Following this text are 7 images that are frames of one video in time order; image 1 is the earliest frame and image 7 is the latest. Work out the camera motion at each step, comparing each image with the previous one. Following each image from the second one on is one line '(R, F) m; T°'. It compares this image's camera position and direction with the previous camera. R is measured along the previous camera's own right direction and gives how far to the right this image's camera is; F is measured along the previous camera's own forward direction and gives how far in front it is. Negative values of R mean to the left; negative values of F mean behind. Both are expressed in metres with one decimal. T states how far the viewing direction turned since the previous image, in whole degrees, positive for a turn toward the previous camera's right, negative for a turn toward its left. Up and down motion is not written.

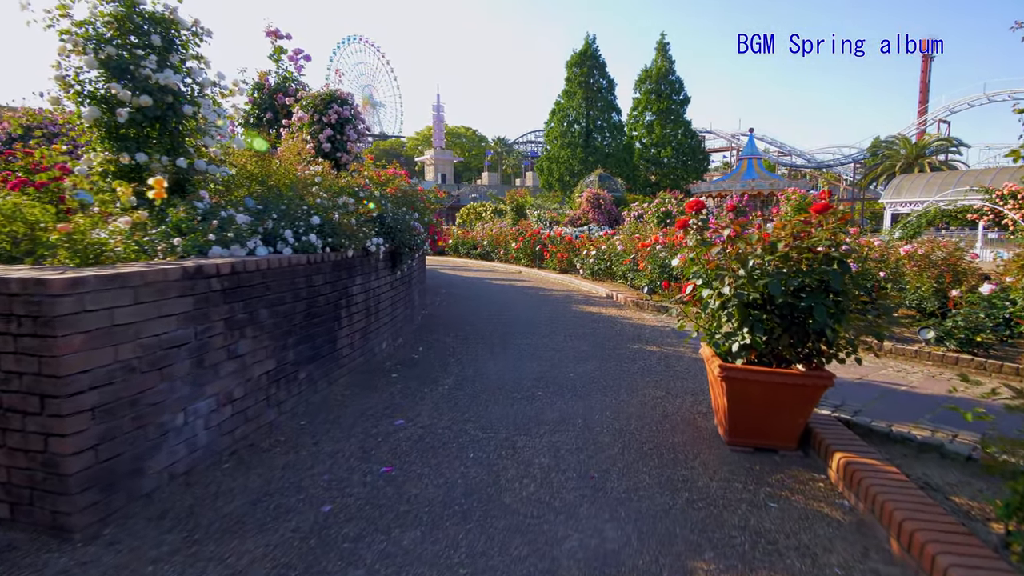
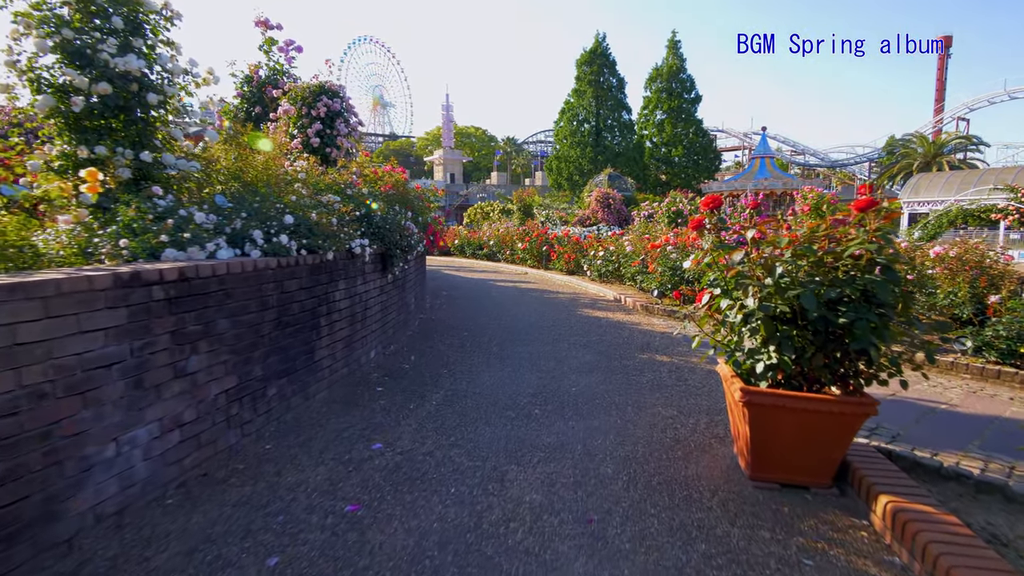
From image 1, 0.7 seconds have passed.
(+0.1, +0.5) m; -1°
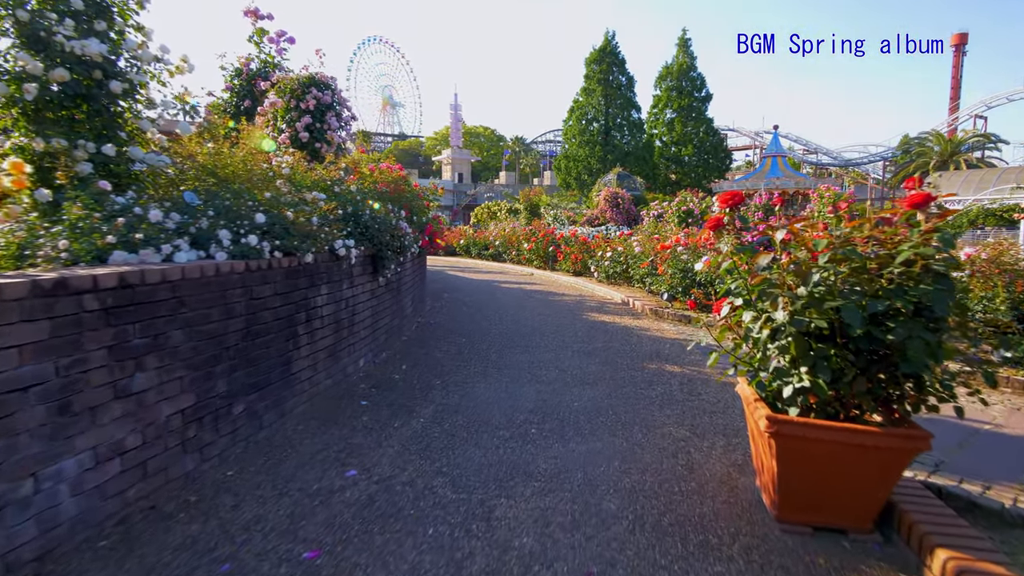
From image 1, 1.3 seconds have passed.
(+0.1, +0.4) m; -1°
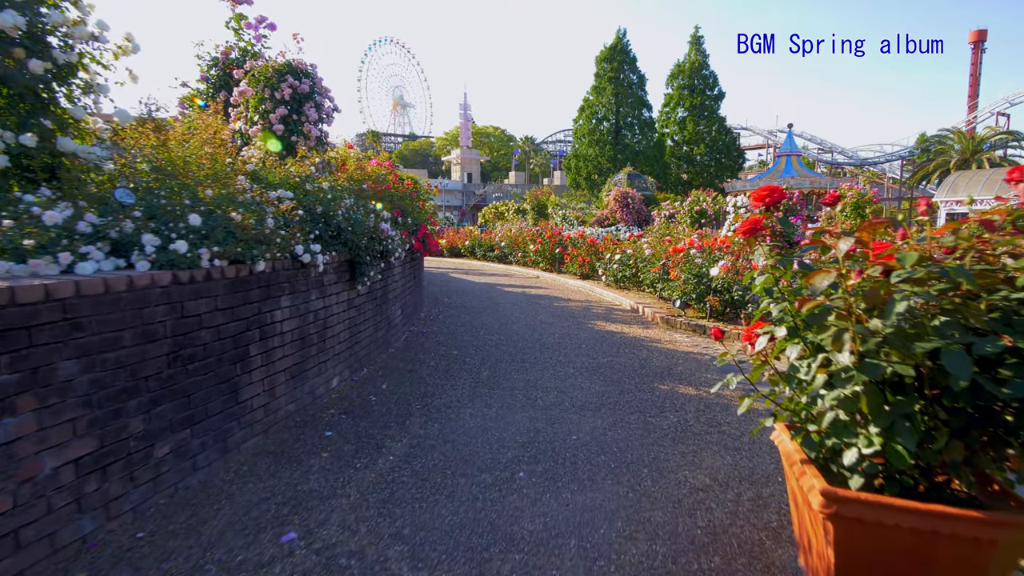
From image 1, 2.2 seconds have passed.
(+0.2, +0.6) m; -1°
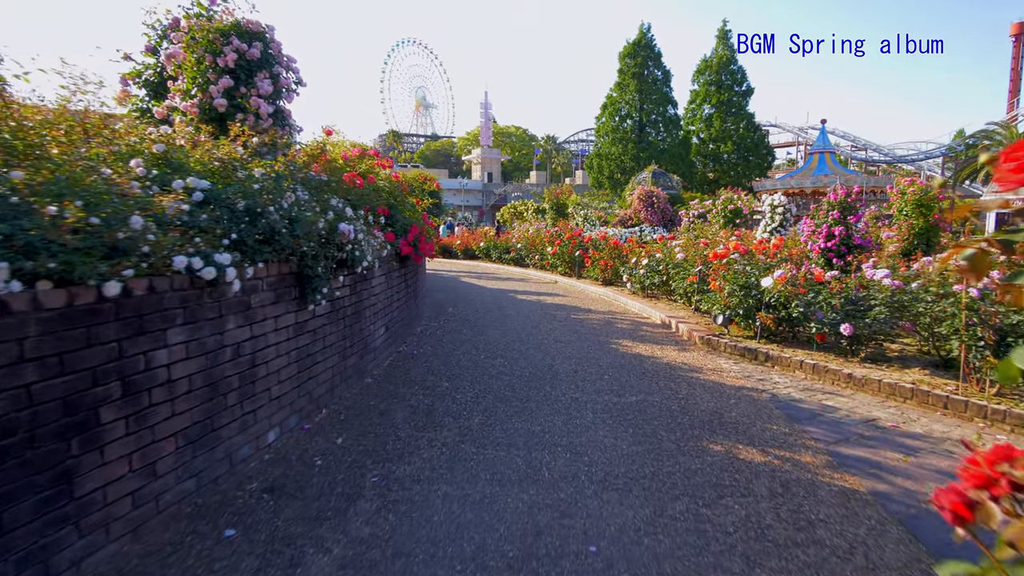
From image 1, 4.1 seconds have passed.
(+0.2, +1.3) m; -2°
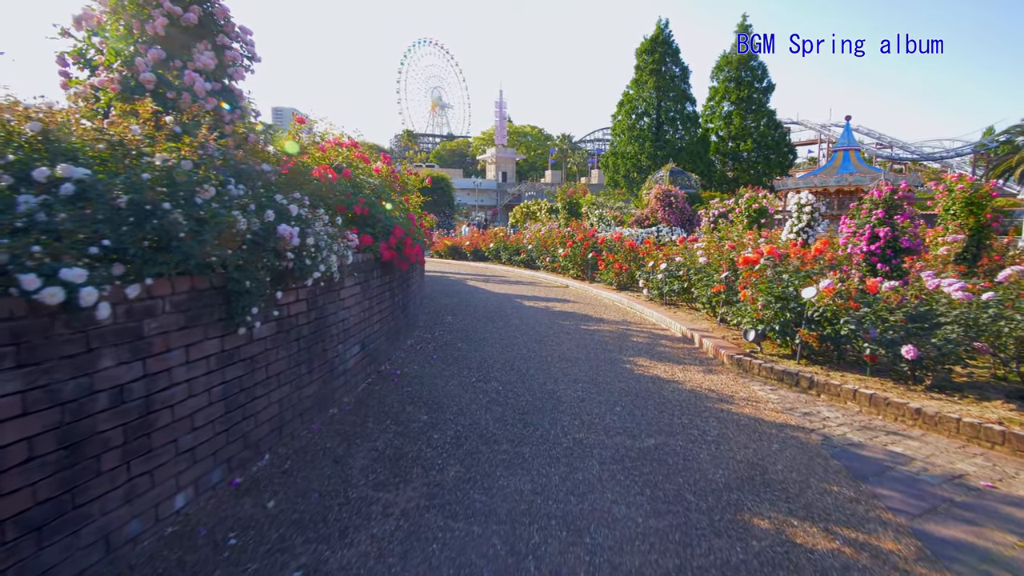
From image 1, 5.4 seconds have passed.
(+0.2, +0.9) m; -2°
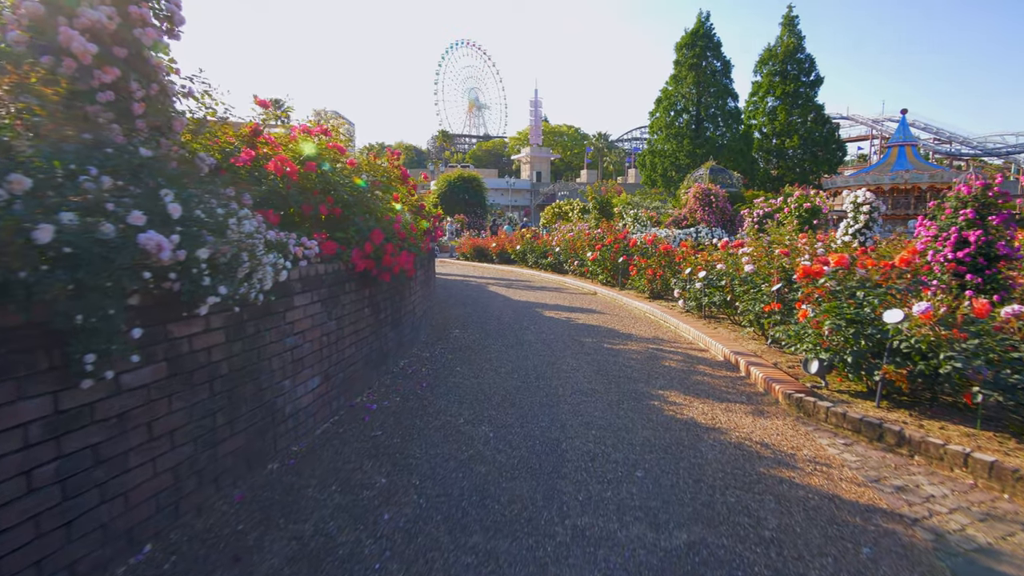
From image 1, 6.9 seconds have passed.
(+0.3, +1.1) m; -4°
